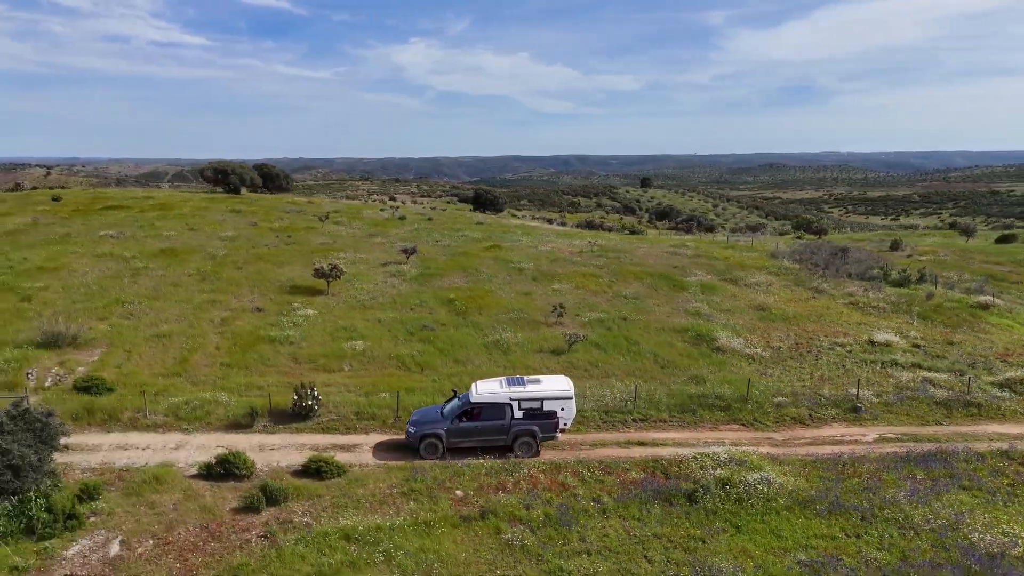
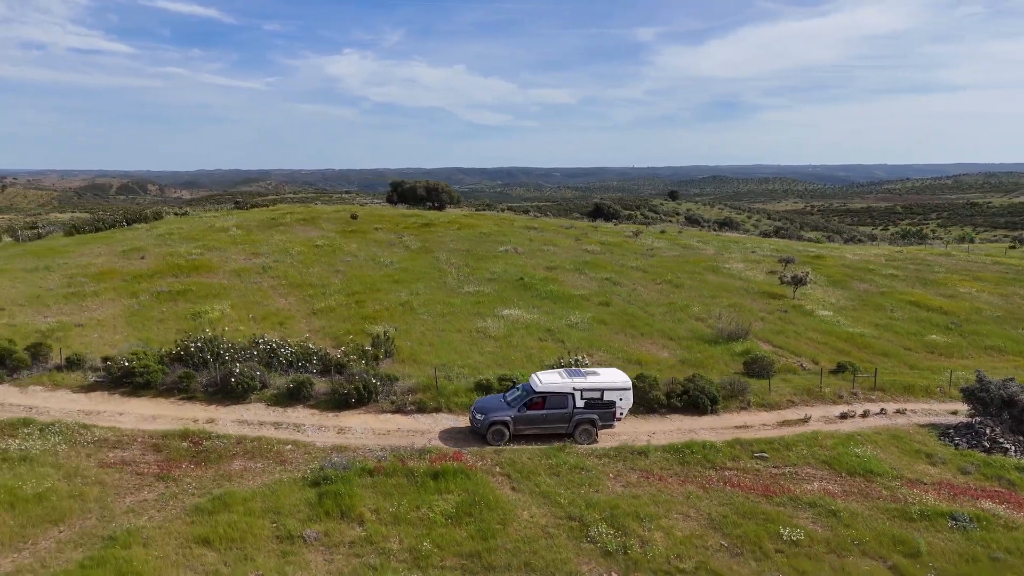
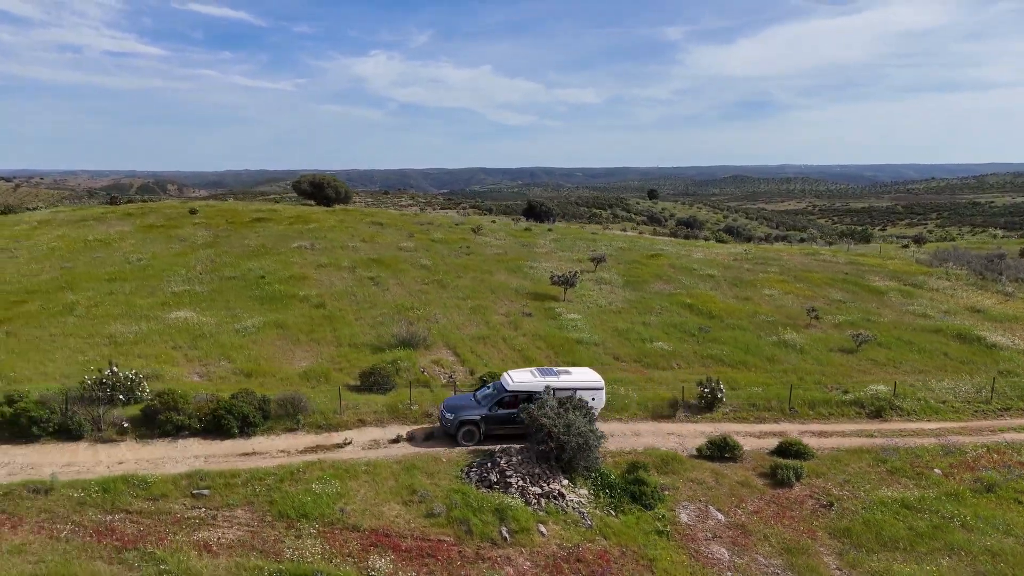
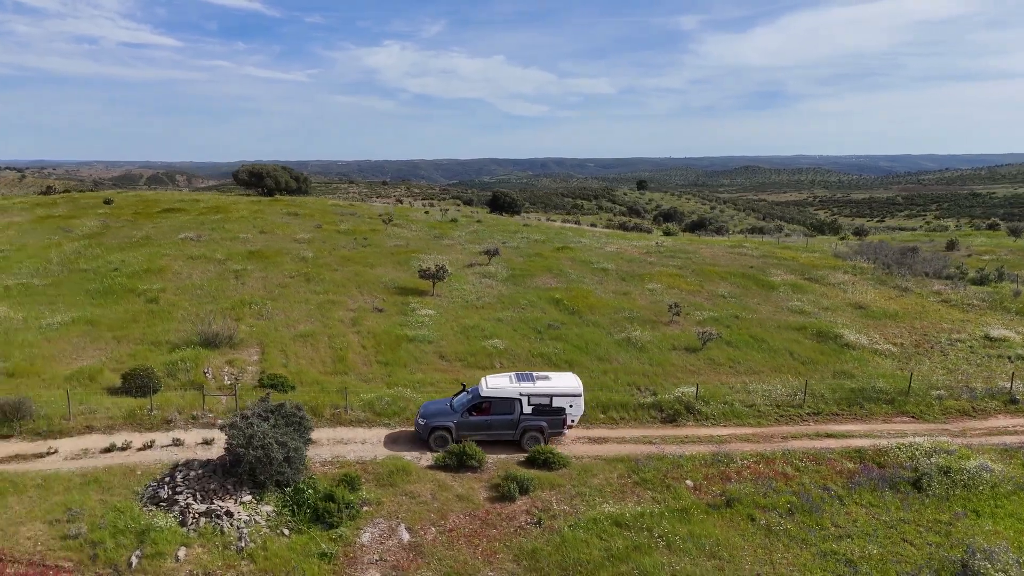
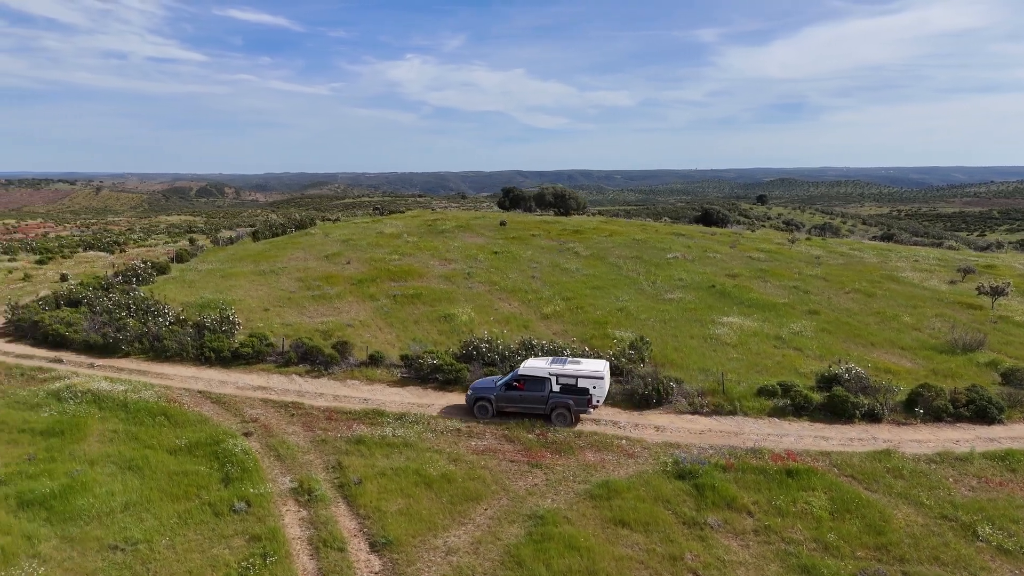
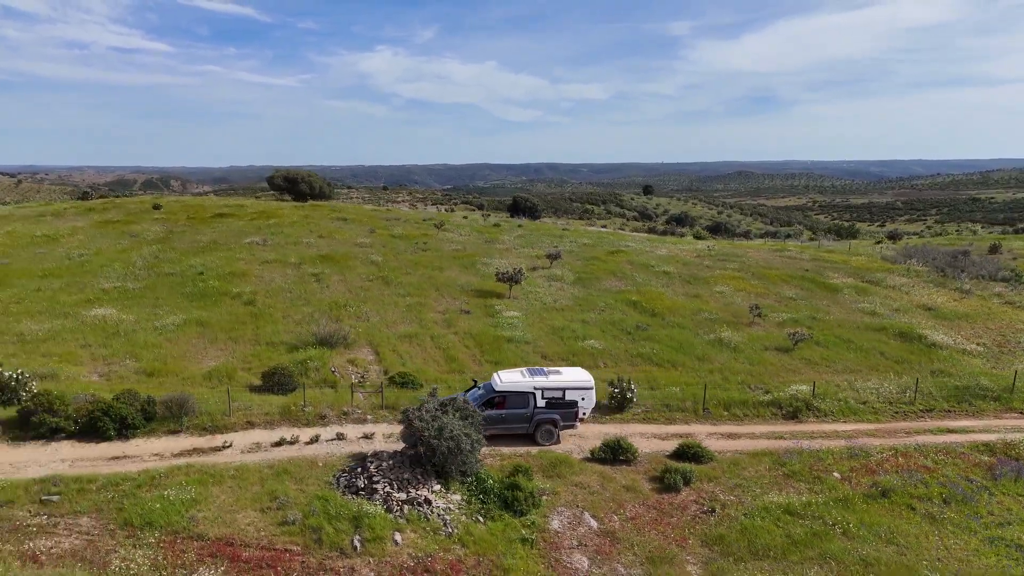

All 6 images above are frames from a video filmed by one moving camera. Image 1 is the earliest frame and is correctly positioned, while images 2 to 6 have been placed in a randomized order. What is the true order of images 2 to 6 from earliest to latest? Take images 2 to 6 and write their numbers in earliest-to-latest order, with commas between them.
4, 6, 3, 2, 5
